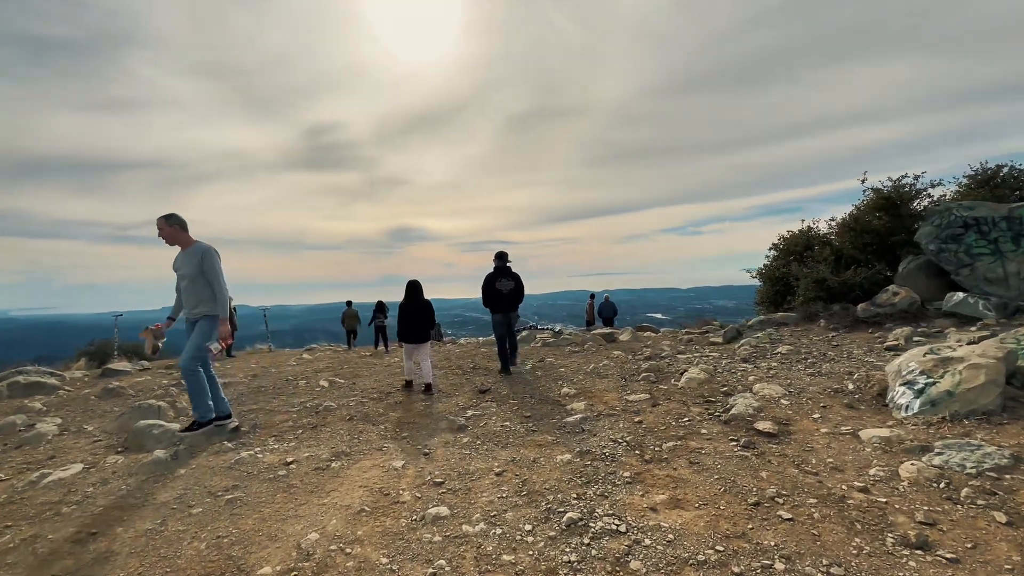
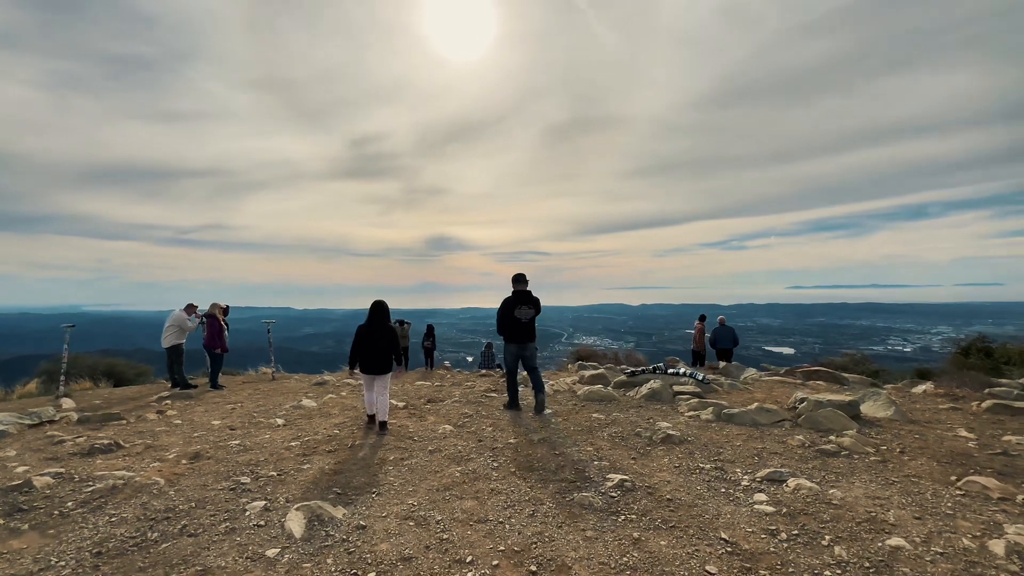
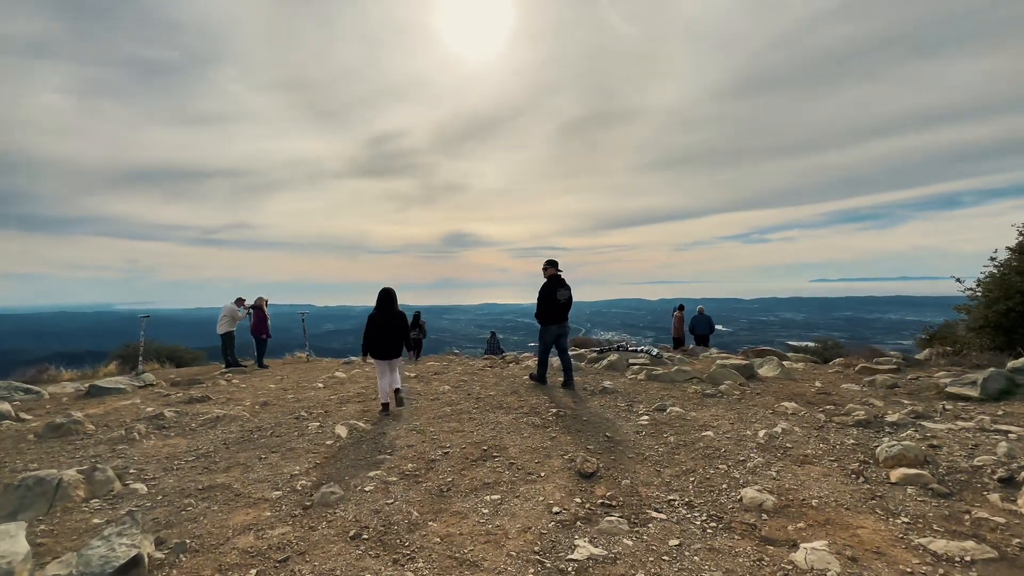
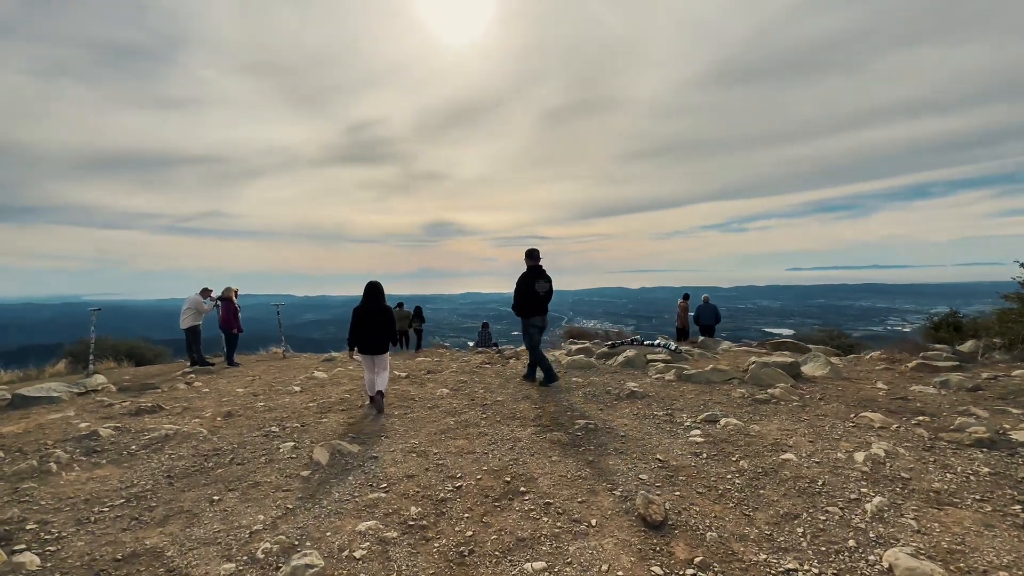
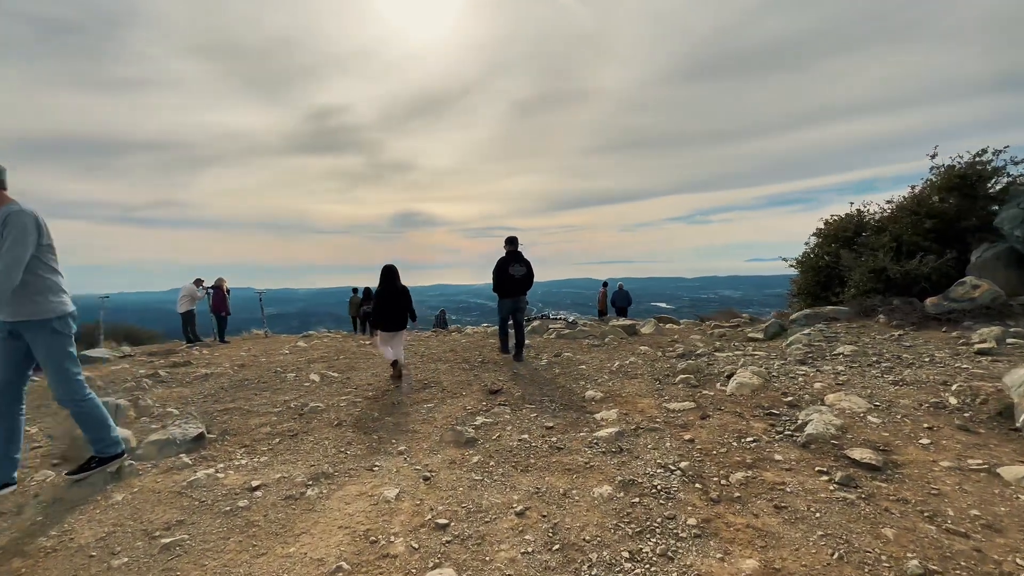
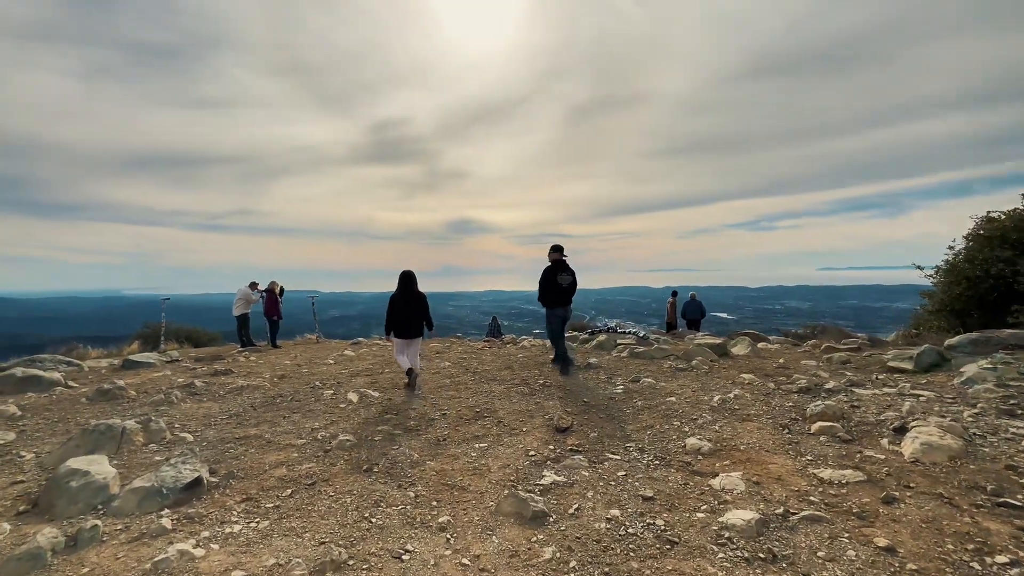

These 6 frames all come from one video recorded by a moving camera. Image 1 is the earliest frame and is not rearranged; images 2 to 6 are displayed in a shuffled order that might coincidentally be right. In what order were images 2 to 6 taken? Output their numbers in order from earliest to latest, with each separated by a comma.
5, 6, 3, 4, 2
